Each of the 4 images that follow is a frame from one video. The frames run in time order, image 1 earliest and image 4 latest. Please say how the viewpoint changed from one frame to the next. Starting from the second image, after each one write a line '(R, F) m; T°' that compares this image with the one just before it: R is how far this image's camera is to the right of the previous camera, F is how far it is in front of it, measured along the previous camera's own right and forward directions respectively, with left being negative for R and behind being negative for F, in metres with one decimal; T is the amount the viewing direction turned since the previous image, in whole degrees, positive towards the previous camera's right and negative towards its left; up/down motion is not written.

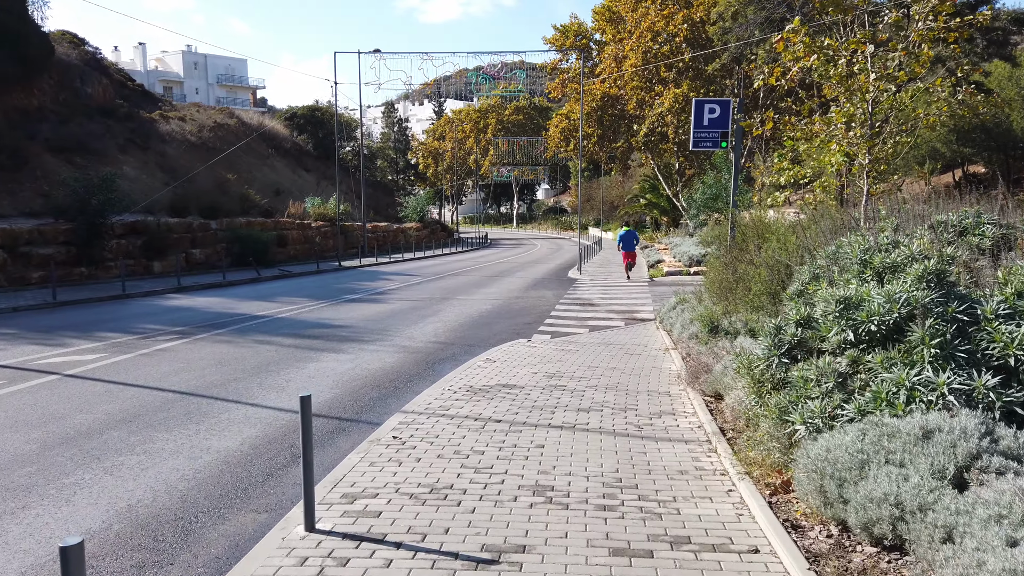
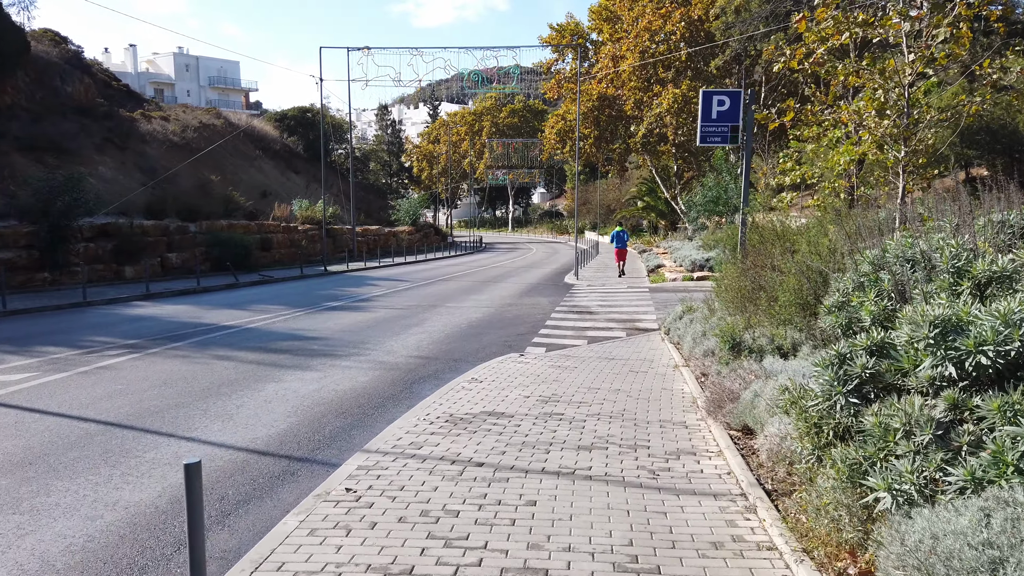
(+0.1, +1.2) m; 0°
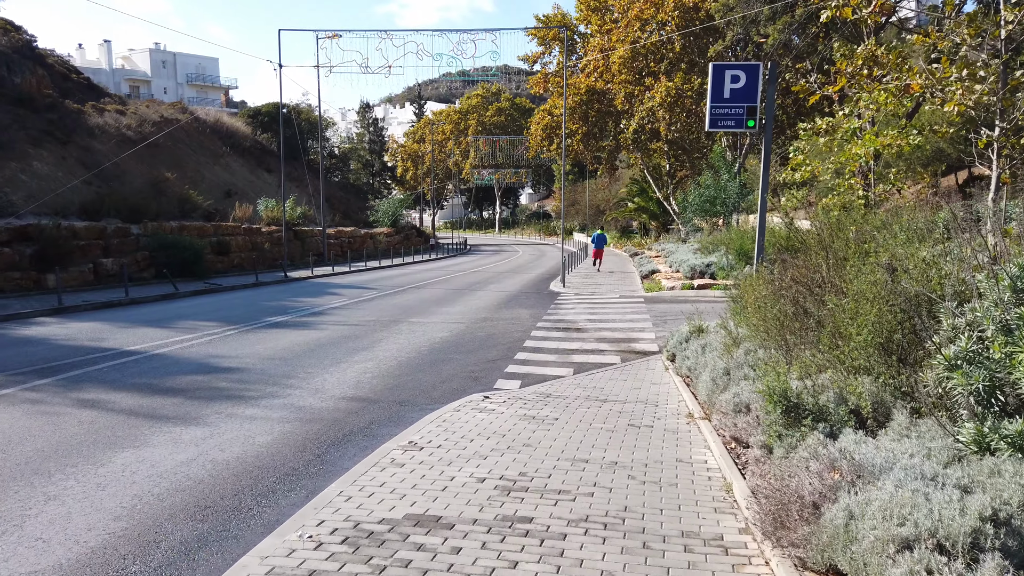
(+0.3, +2.3) m; +1°
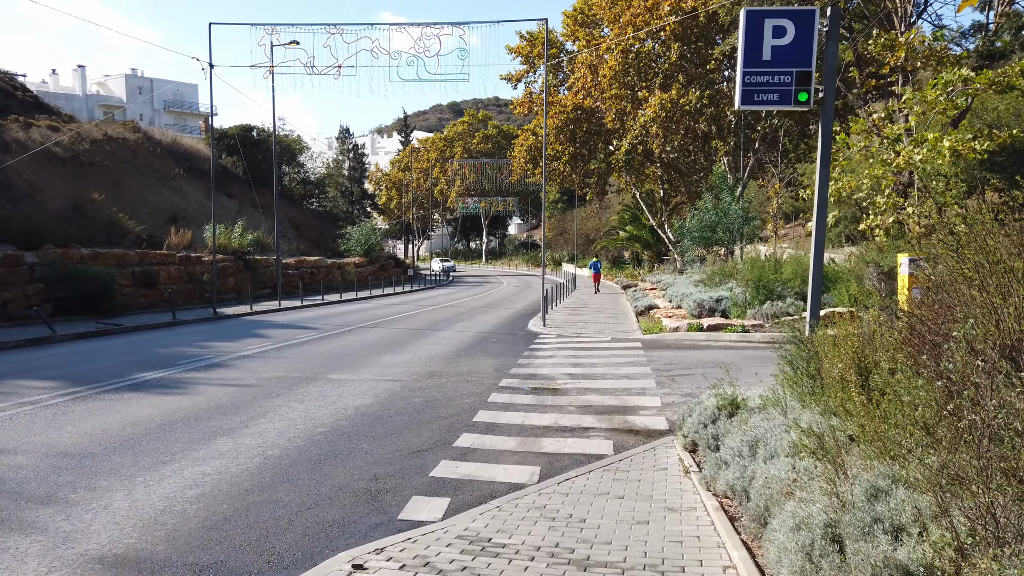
(+0.5, +3.6) m; +1°
